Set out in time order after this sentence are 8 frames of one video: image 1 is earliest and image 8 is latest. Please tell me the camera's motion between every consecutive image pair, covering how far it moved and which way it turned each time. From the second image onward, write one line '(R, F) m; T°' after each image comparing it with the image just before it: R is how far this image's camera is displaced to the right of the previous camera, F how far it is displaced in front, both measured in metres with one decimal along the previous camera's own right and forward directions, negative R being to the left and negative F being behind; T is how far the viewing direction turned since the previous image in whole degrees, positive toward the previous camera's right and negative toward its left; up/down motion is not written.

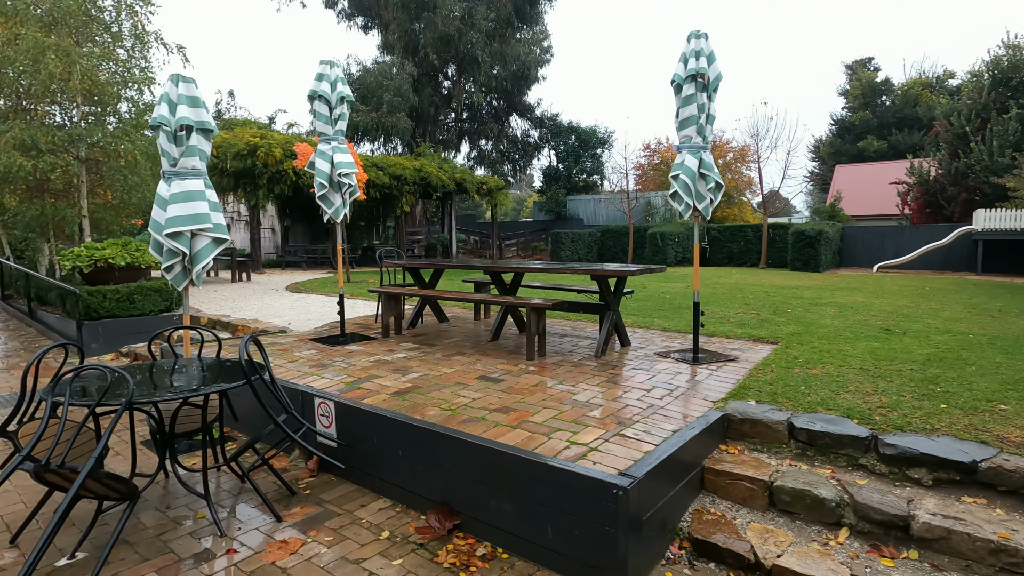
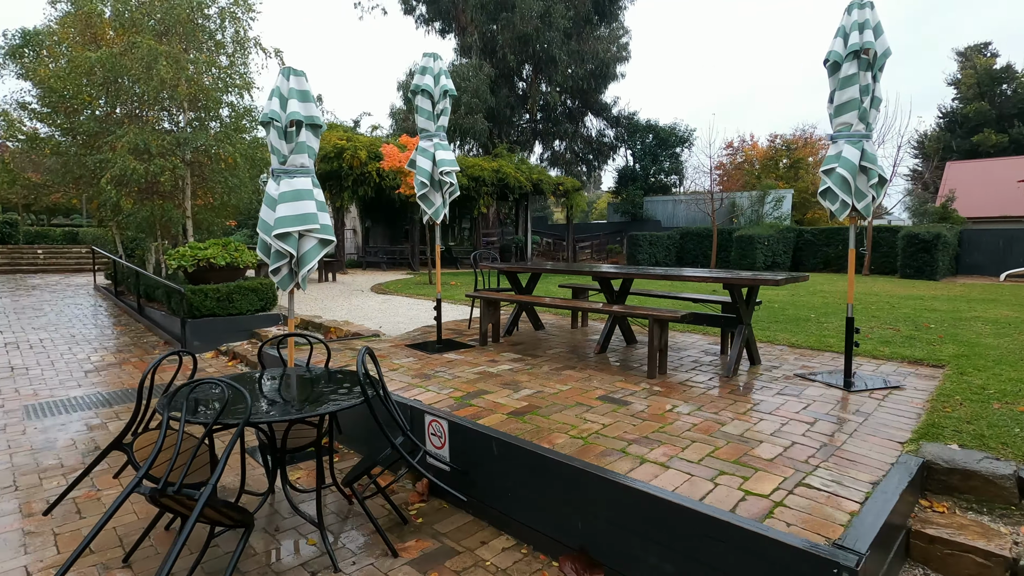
(-0.4, +0.4) m; -7°
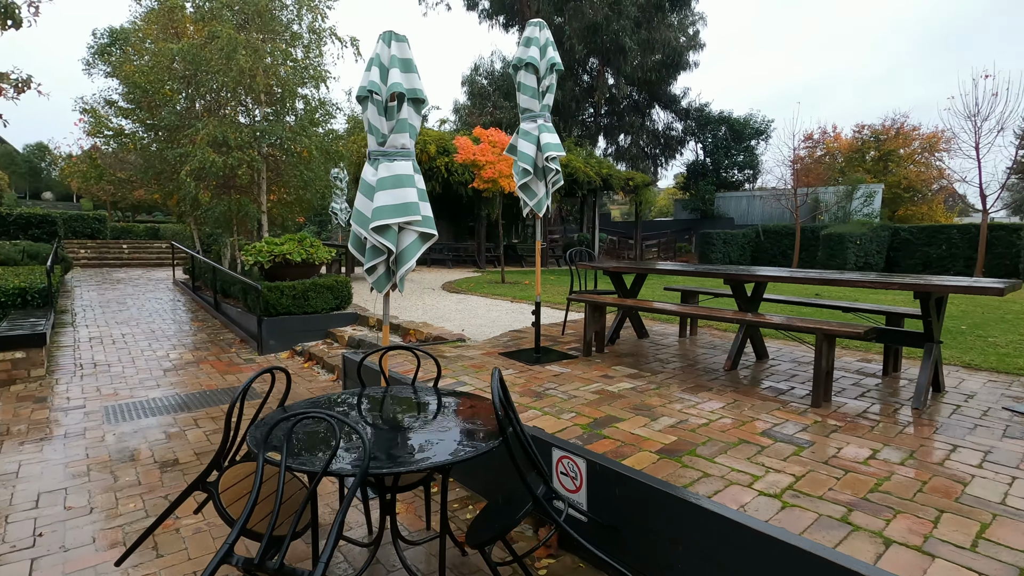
(-0.5, +0.6) m; -6°
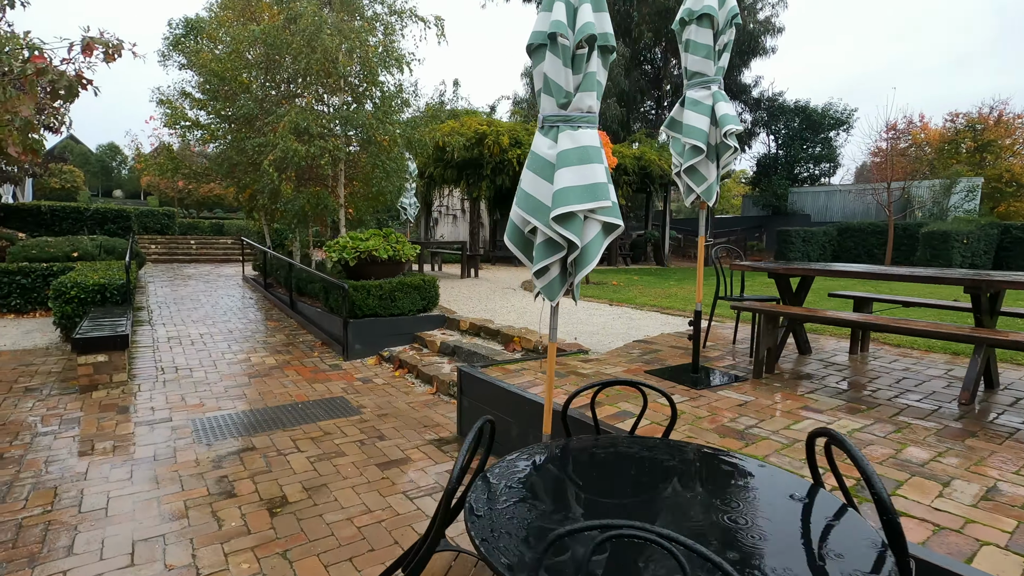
(-0.7, +0.7) m; -4°
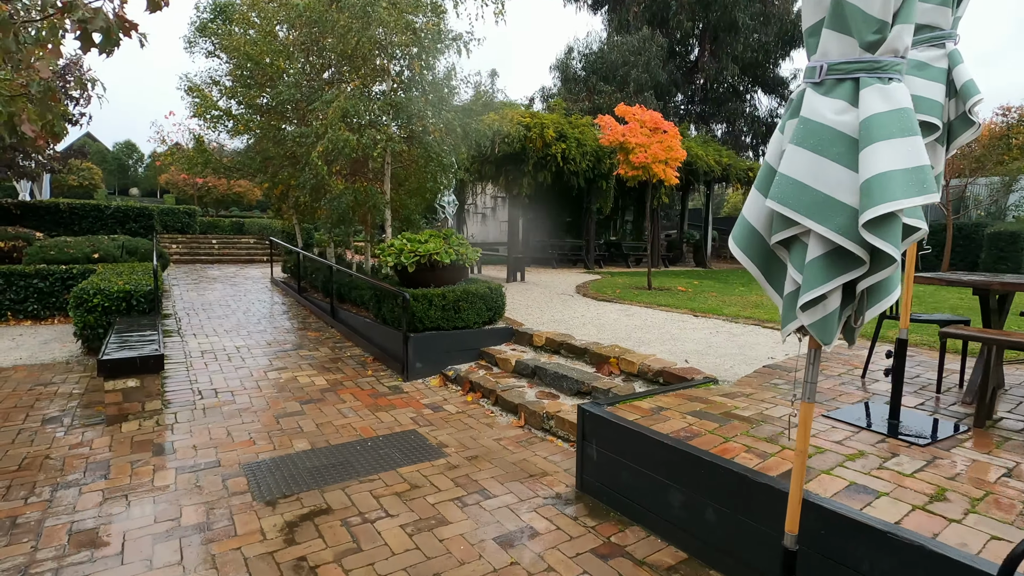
(-0.7, +0.8) m; -1°
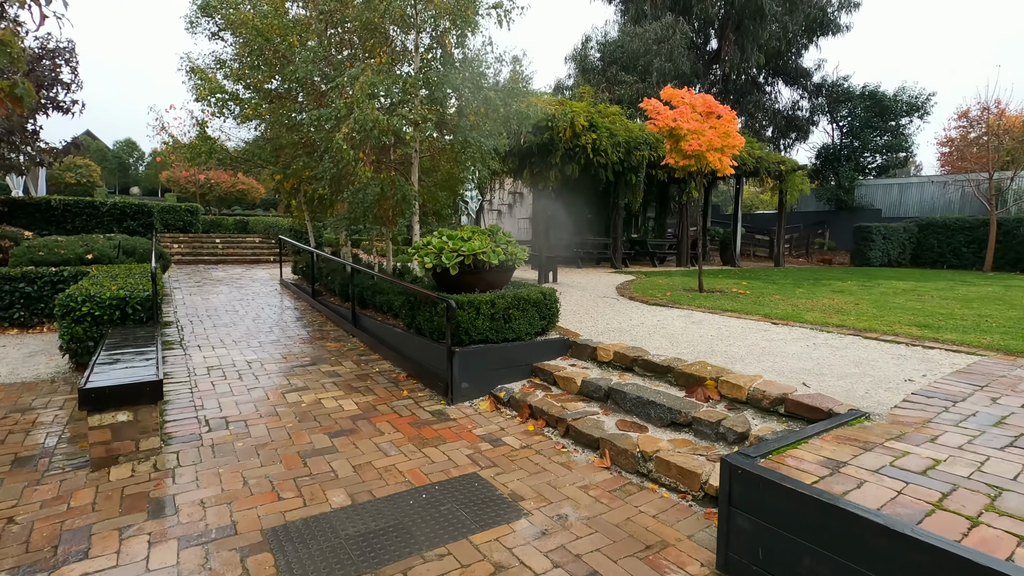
(-0.5, +0.8) m; 0°
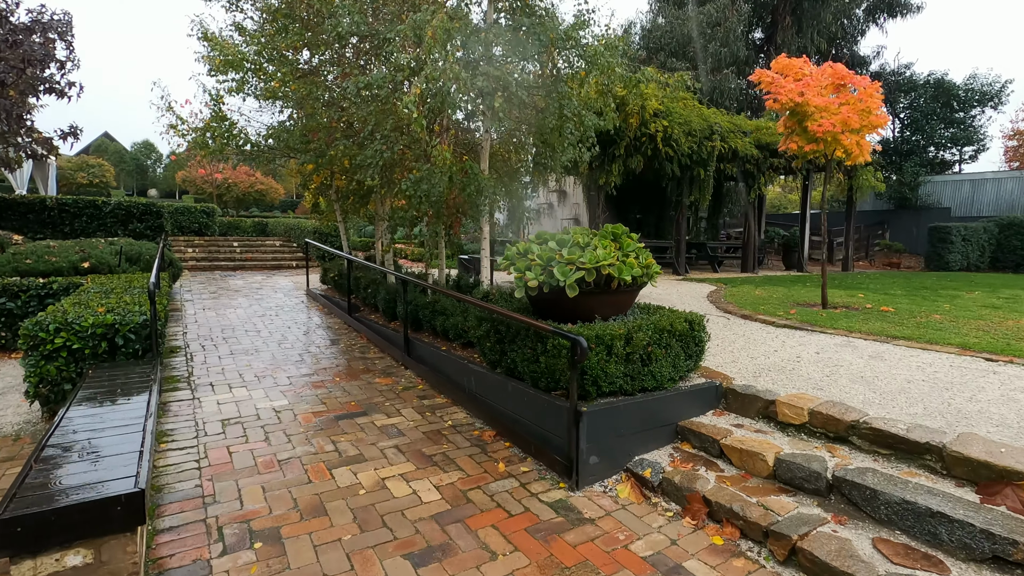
(-0.8, +1.4) m; -1°
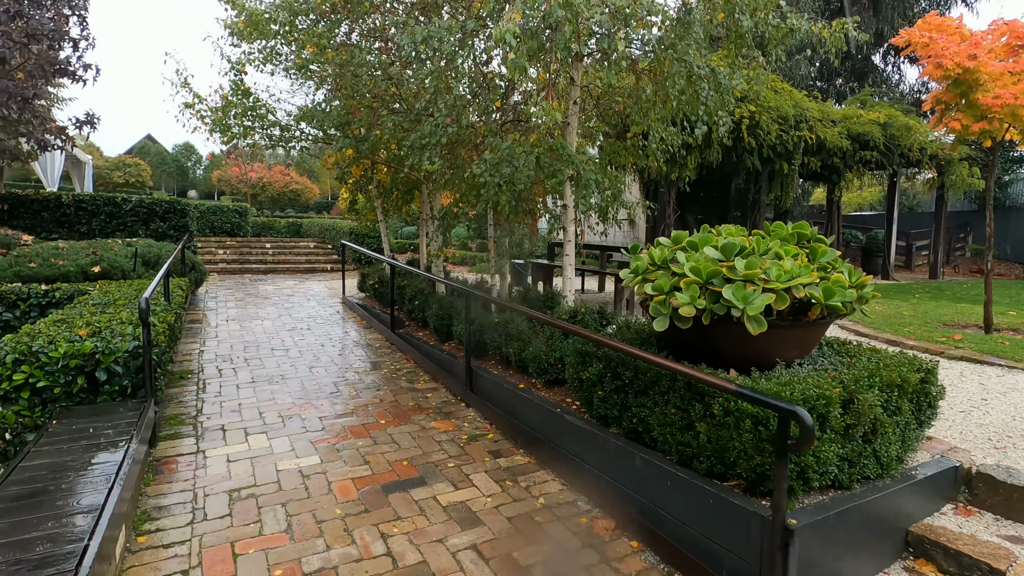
(-0.4, +1.1) m; -3°
